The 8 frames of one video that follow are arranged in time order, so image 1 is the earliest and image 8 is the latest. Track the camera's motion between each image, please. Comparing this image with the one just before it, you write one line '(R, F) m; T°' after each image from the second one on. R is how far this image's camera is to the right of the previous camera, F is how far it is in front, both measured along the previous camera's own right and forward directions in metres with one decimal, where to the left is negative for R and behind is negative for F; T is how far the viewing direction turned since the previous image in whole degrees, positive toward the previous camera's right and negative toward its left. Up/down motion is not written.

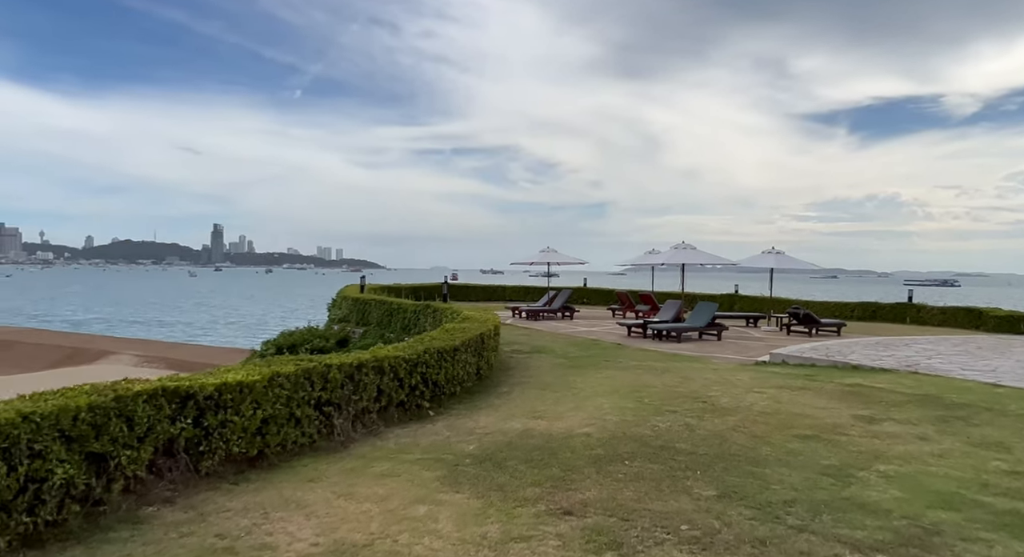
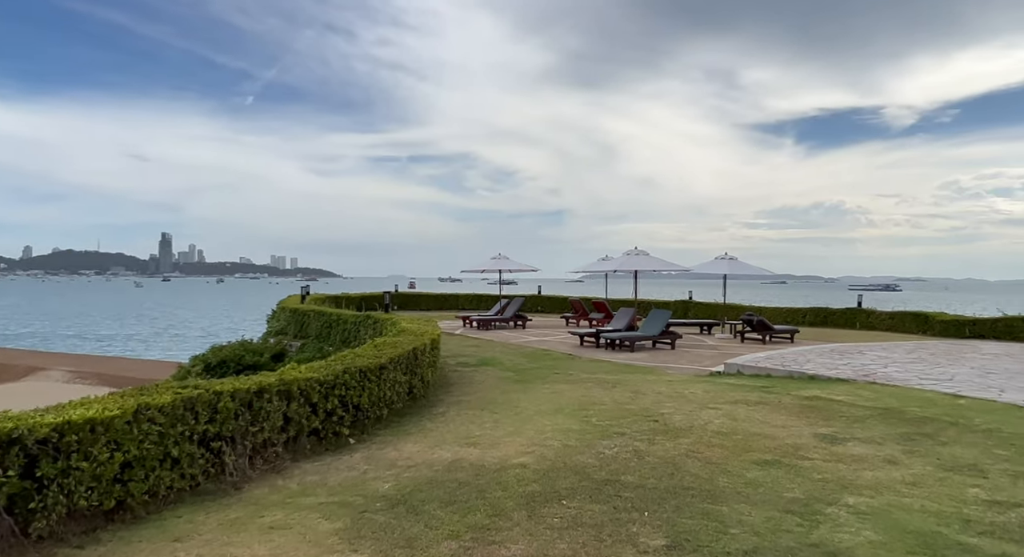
(+0.3, +0.7) m; +4°
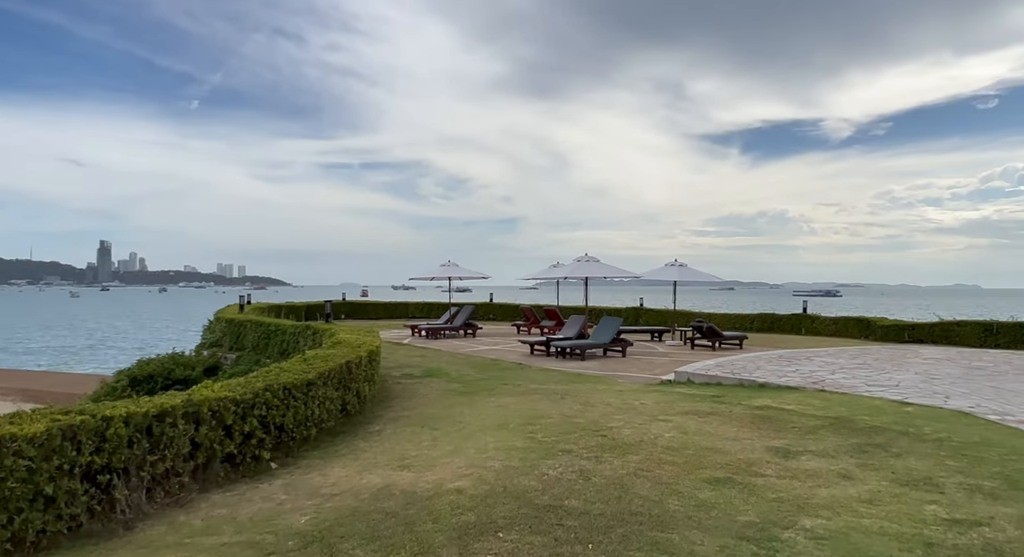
(+0.1, +0.4) m; +4°
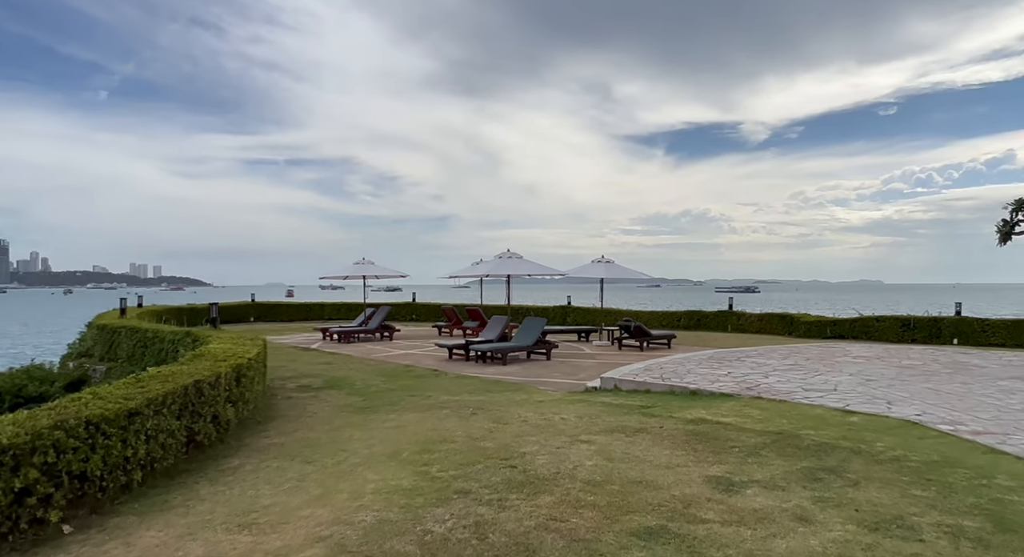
(+0.3, +1.1) m; +6°
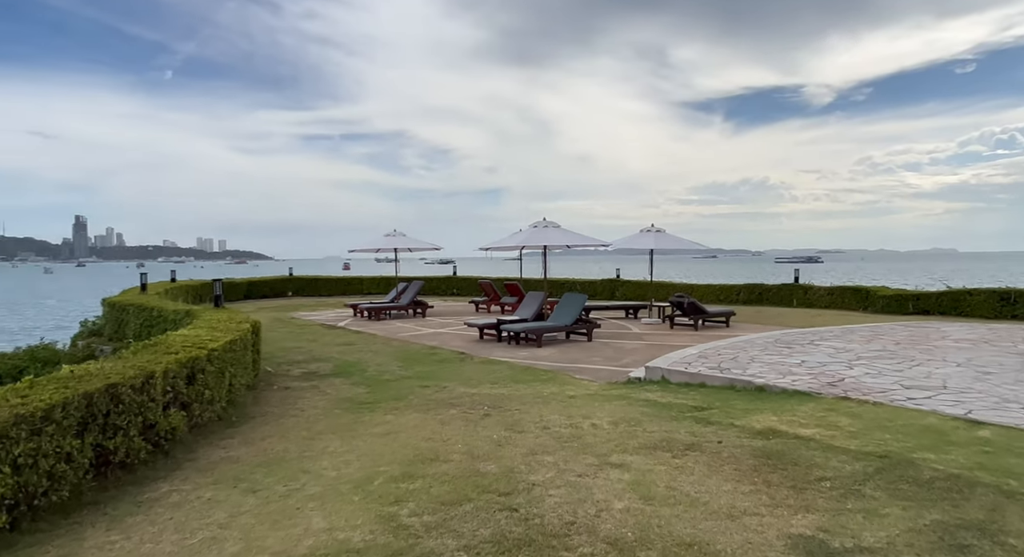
(+0.3, +1.4) m; -5°
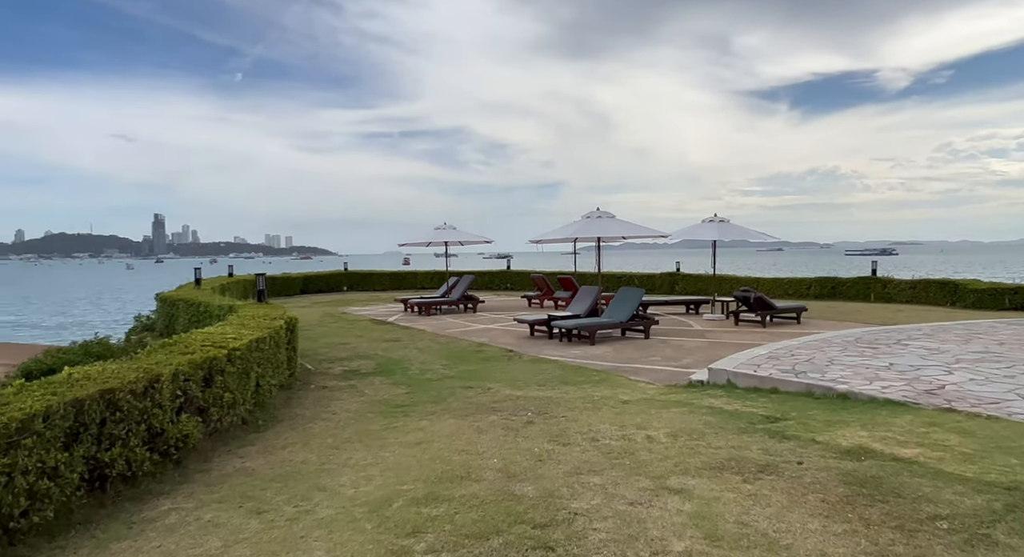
(+0.1, +0.6) m; -5°
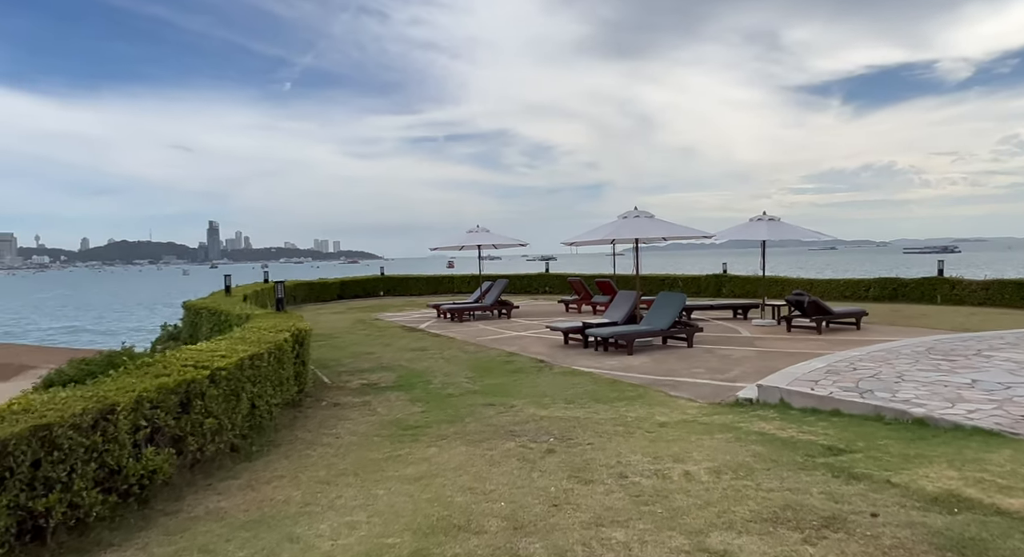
(+0.2, +0.7) m; -4°
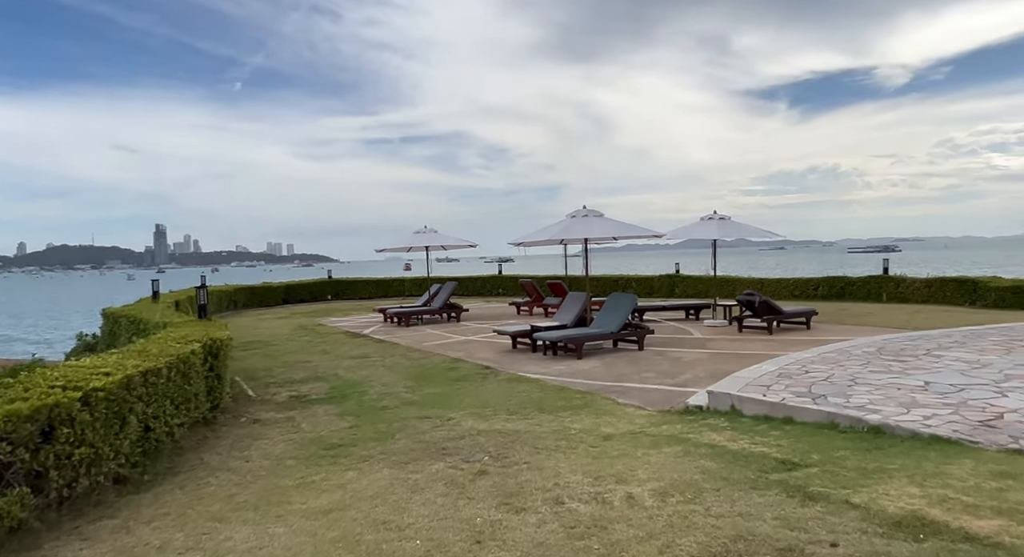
(+0.2, +0.5) m; +4°
